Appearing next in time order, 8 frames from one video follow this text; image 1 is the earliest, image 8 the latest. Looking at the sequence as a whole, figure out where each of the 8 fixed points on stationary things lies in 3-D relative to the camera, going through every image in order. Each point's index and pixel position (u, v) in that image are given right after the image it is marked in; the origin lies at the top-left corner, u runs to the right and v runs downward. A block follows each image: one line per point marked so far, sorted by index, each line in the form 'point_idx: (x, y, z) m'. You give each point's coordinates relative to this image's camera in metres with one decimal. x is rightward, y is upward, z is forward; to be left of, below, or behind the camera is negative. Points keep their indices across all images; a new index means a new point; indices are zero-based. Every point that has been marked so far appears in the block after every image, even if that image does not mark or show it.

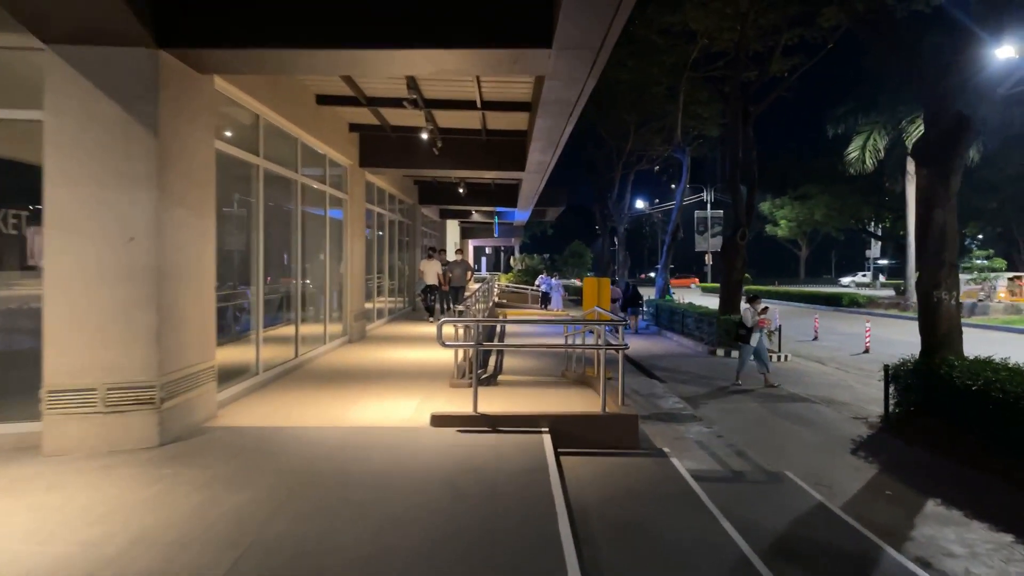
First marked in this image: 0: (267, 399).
0: (-2.5, -1.1, +7.2) m
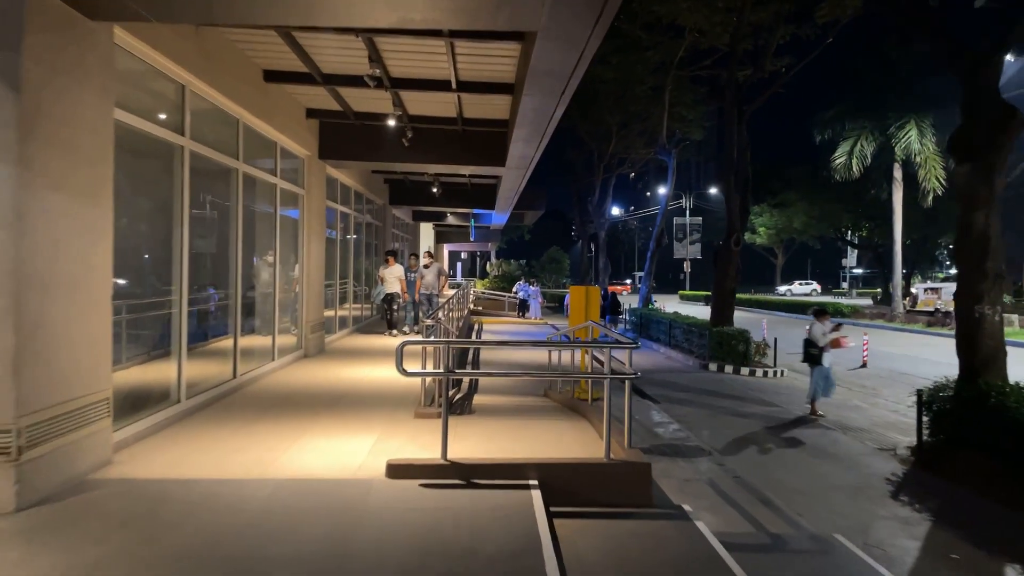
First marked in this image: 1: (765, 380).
0: (-2.6, -1.2, +5.8) m
1: (+5.0, -1.9, +14.0) m
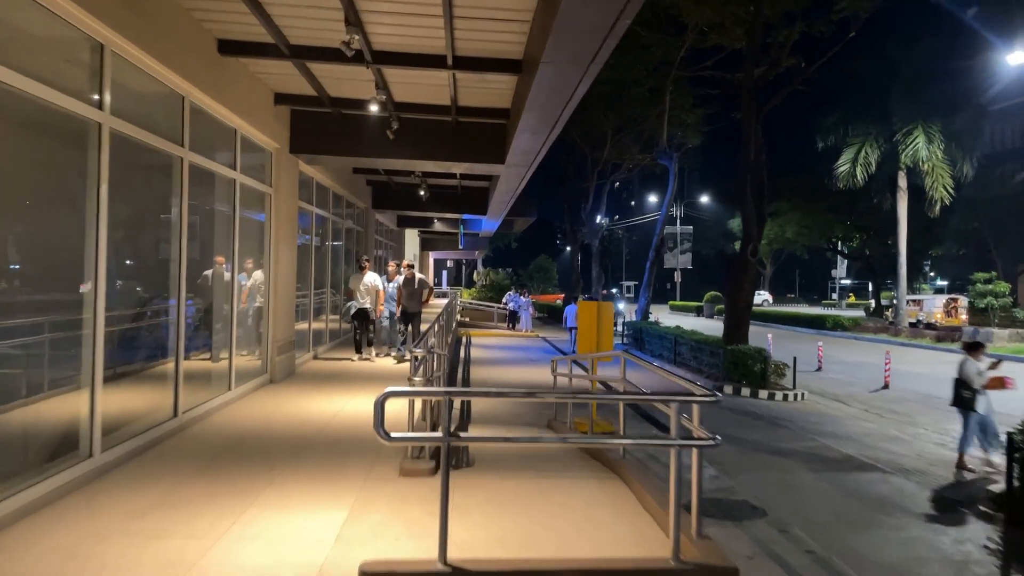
0: (-2.5, -1.3, +4.2) m
1: (+4.9, -2.1, +12.7) m
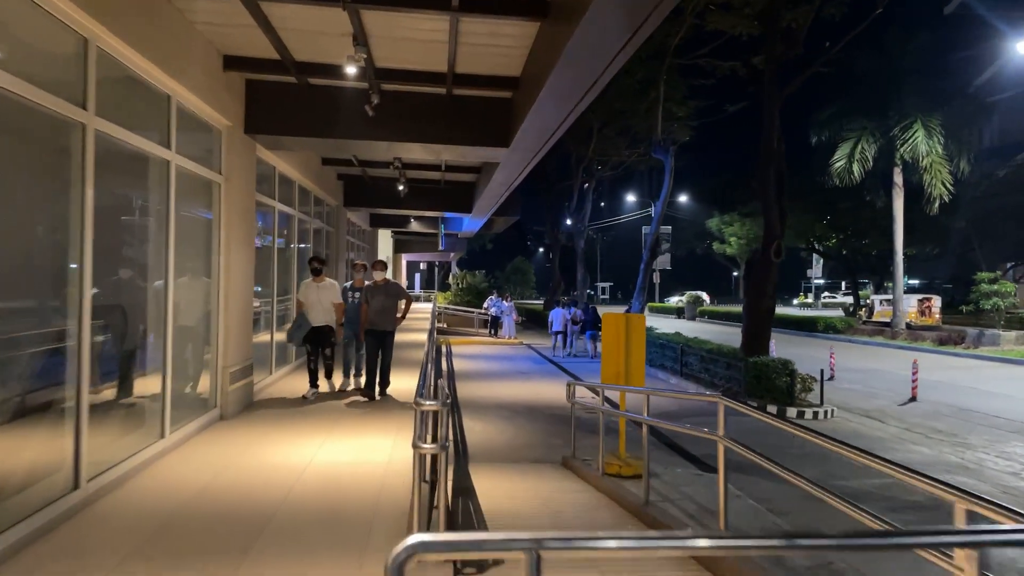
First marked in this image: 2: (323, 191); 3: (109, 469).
0: (-2.2, -1.4, +2.4) m
1: (+4.9, -2.2, +11.2) m
2: (-3.7, +1.9, +13.9) m
3: (-2.9, -1.3, +5.3) m
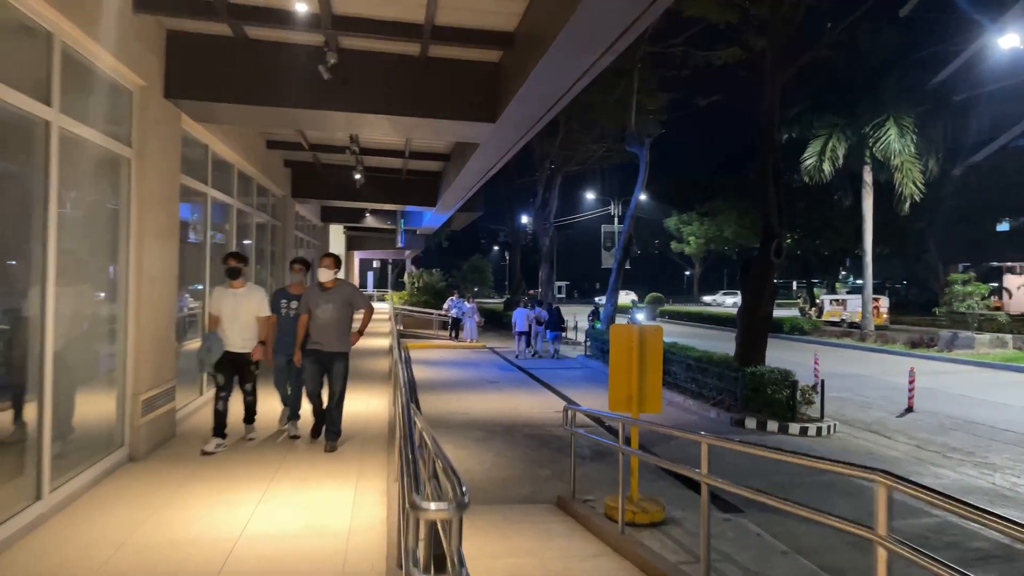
0: (-1.9, -1.5, +0.9) m
1: (+4.5, -2.3, +10.1) m
2: (-4.2, +1.8, +12.2) m
3: (-2.9, -1.4, +3.7) m
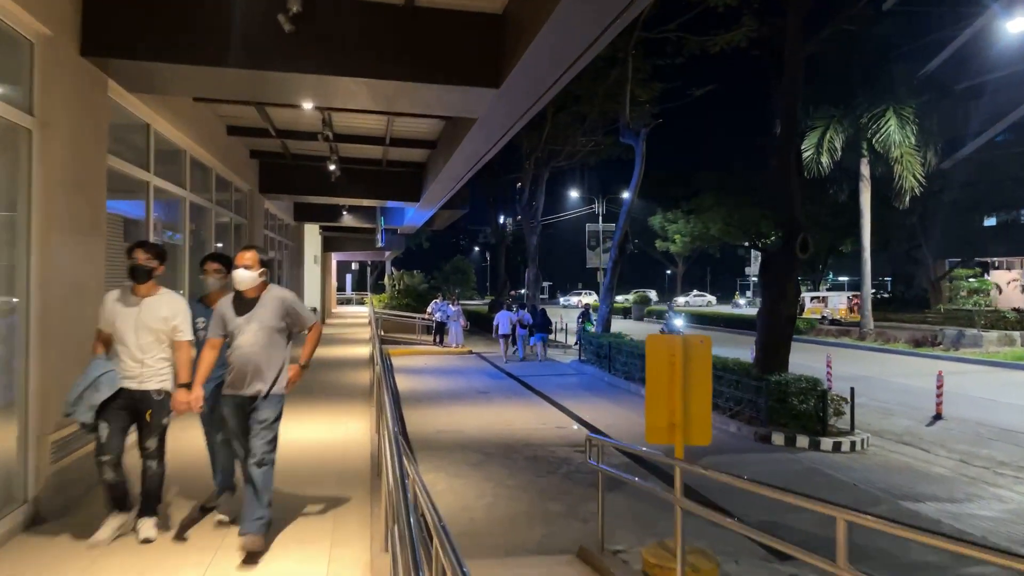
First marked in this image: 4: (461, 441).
0: (-1.7, -1.5, -0.4) m
1: (+4.5, -2.2, +8.9) m
2: (-4.3, +1.8, +10.9) m
3: (-2.7, -1.4, +2.4) m
4: (-0.7, -2.1, +9.7) m
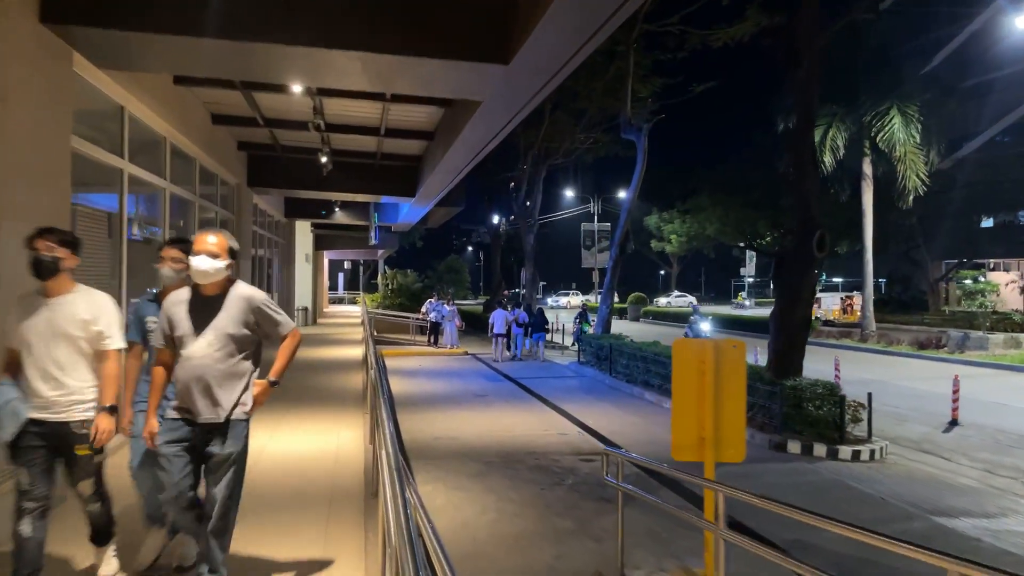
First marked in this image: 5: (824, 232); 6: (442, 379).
0: (-1.6, -1.5, -1.0) m
1: (+4.5, -2.2, +8.4) m
2: (-4.3, +1.8, +10.3) m
3: (-2.6, -1.4, +1.8) m
4: (-0.7, -2.1, +9.2) m
5: (+4.3, +0.8, +9.9) m
6: (-1.6, -2.0, +15.8) m
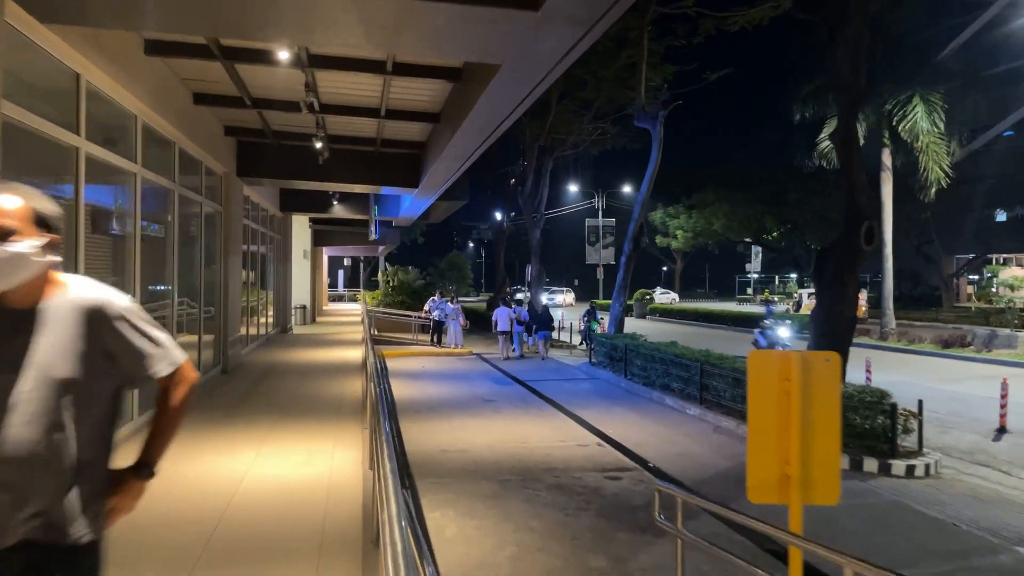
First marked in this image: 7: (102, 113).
0: (-1.4, -1.5, -1.9) m
1: (+4.7, -2.2, +7.5) m
2: (-4.1, +1.8, +9.4) m
3: (-2.4, -1.4, +0.9) m
4: (-0.5, -2.0, +8.3) m
5: (+4.4, +0.8, +9.0) m
6: (-1.4, -2.0, +14.9) m
7: (-3.7, +1.6, +6.6) m
